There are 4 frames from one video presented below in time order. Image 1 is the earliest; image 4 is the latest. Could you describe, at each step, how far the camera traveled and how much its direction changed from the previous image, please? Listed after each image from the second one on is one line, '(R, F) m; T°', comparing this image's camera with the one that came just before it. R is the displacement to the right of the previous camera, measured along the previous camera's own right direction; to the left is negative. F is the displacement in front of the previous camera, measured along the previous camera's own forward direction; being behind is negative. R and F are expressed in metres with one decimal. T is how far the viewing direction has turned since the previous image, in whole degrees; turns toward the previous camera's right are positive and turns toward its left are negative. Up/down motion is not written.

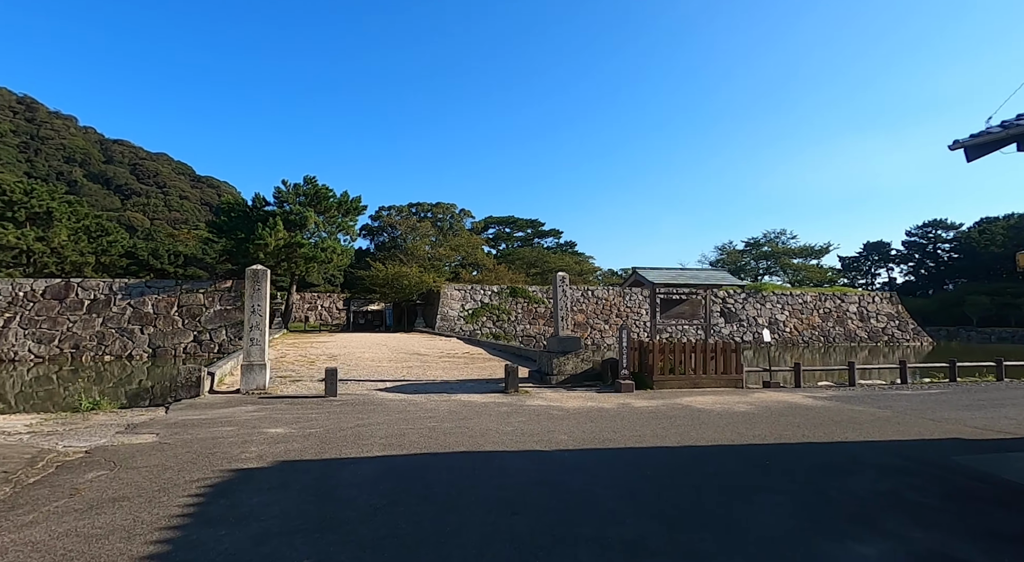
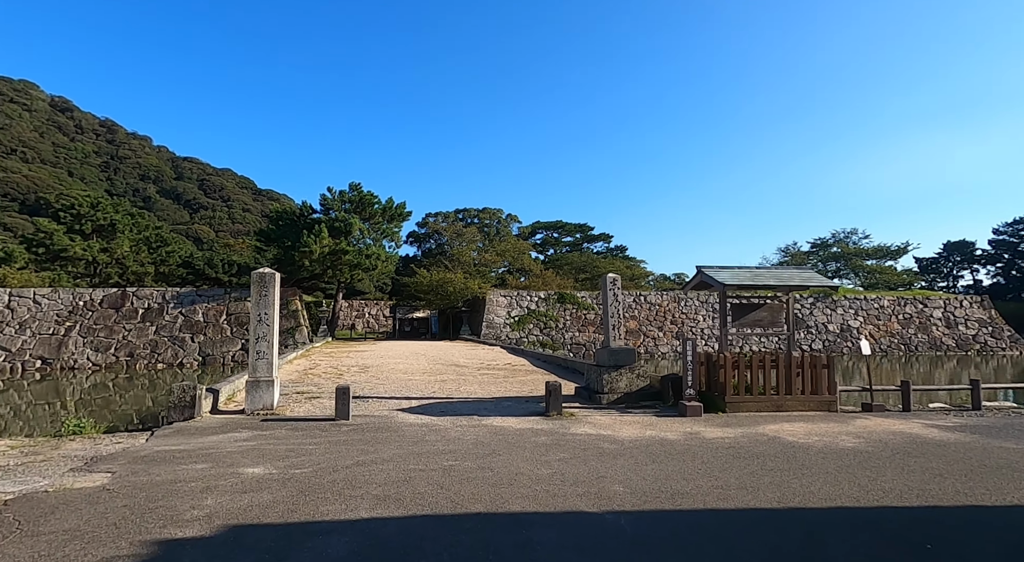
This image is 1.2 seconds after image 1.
(+0.1, +1.3) m; -5°
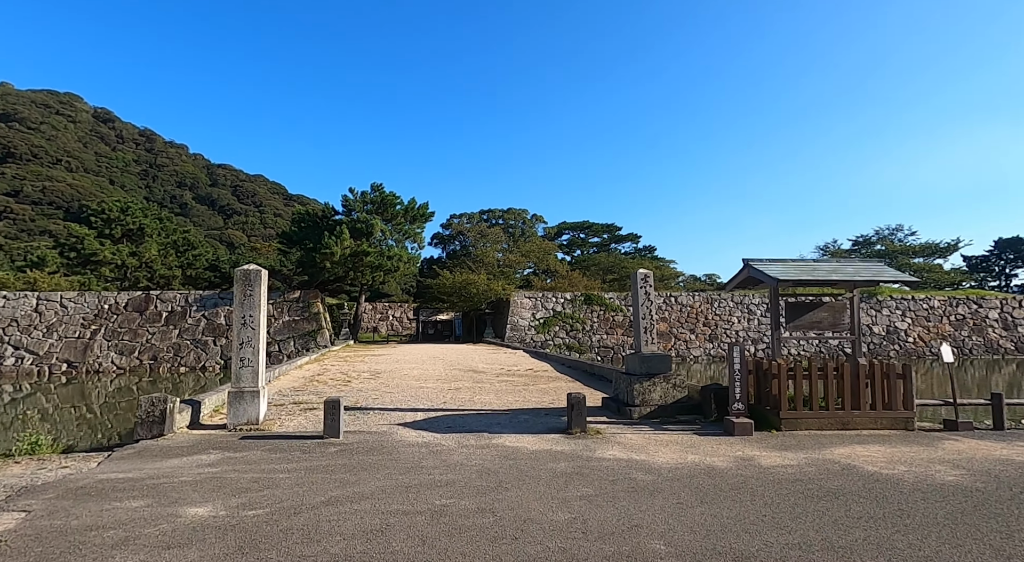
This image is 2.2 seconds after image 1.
(+0.1, +1.0) m; -3°
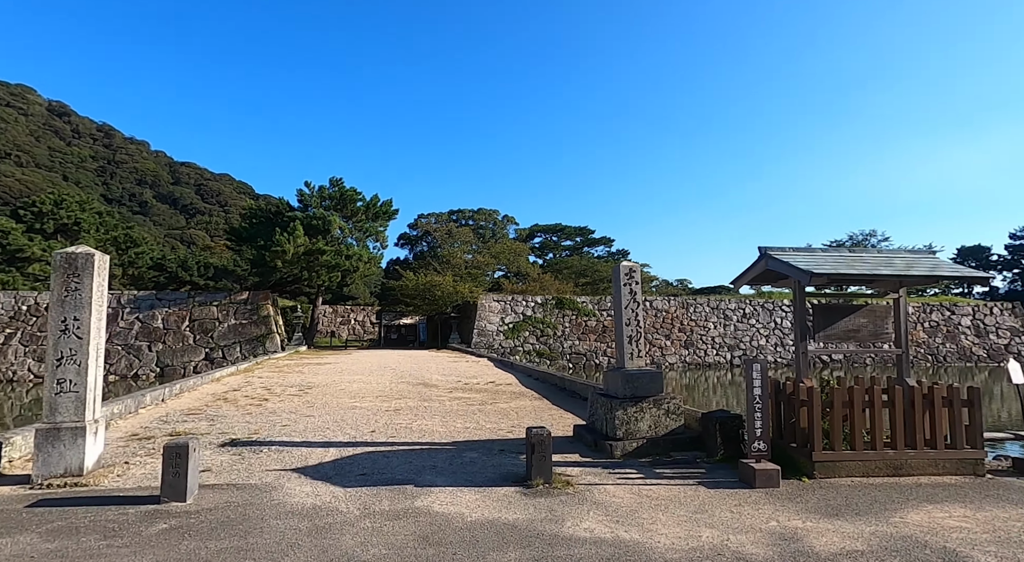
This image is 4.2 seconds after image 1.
(+0.3, +1.8) m; +3°
